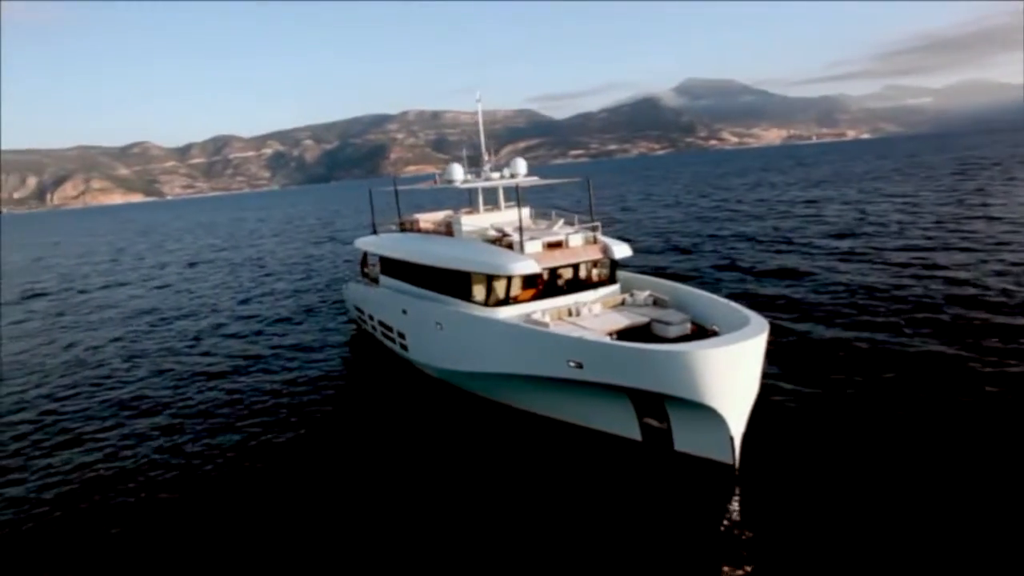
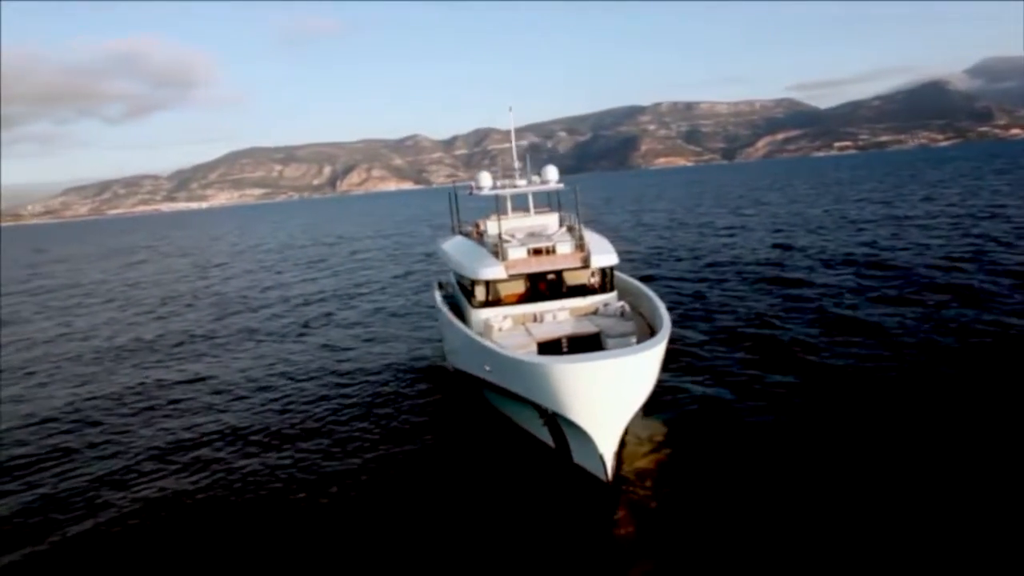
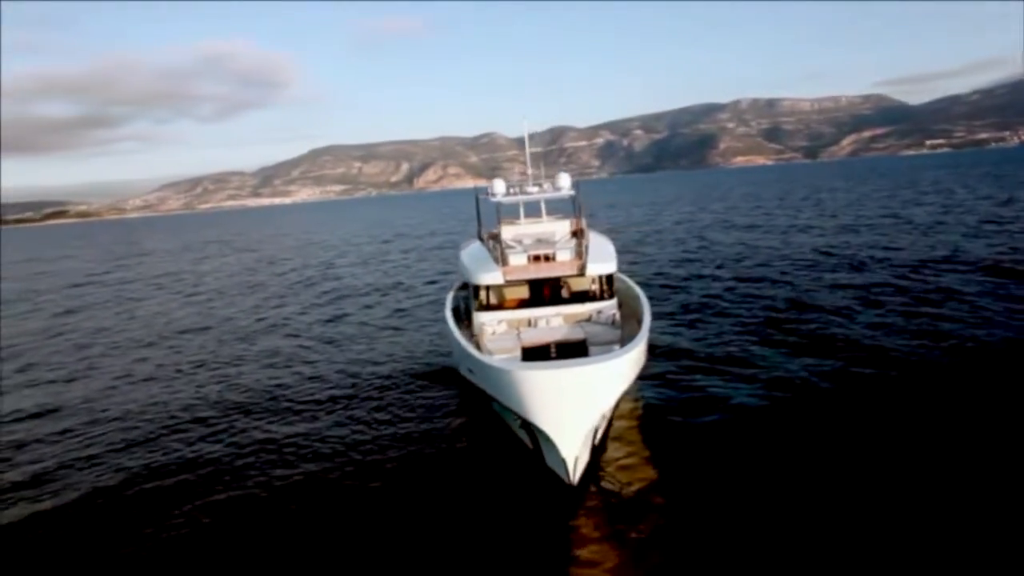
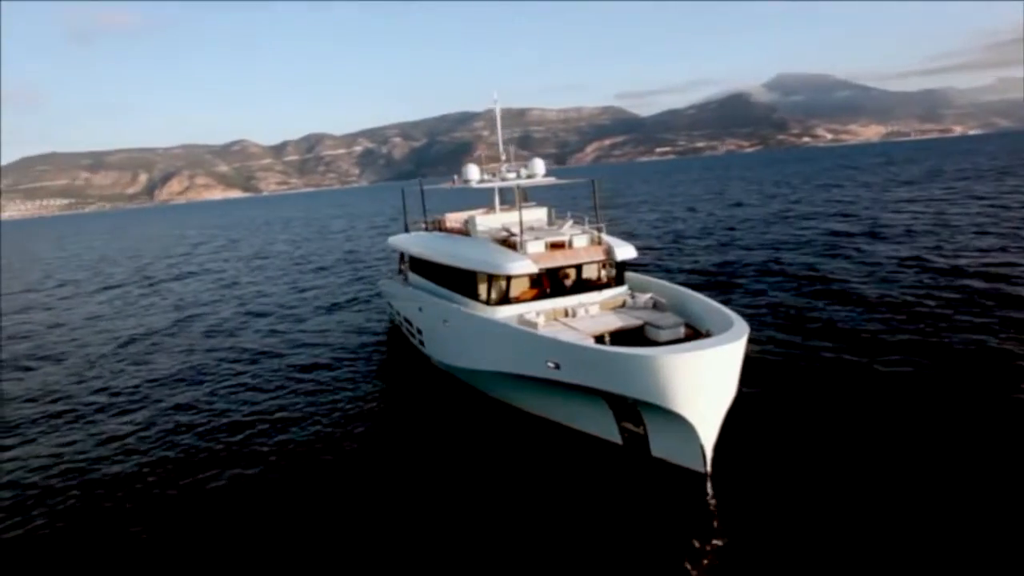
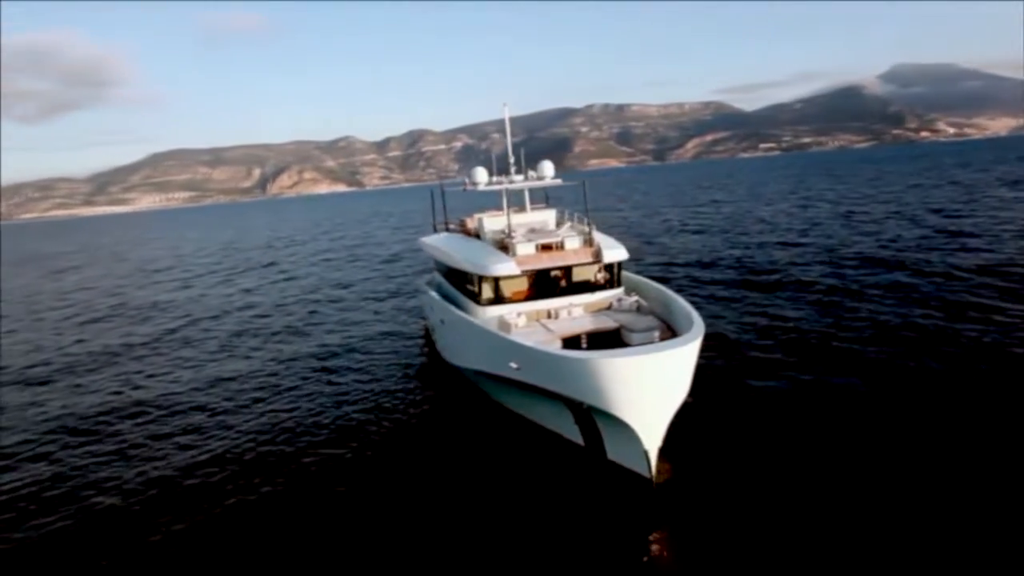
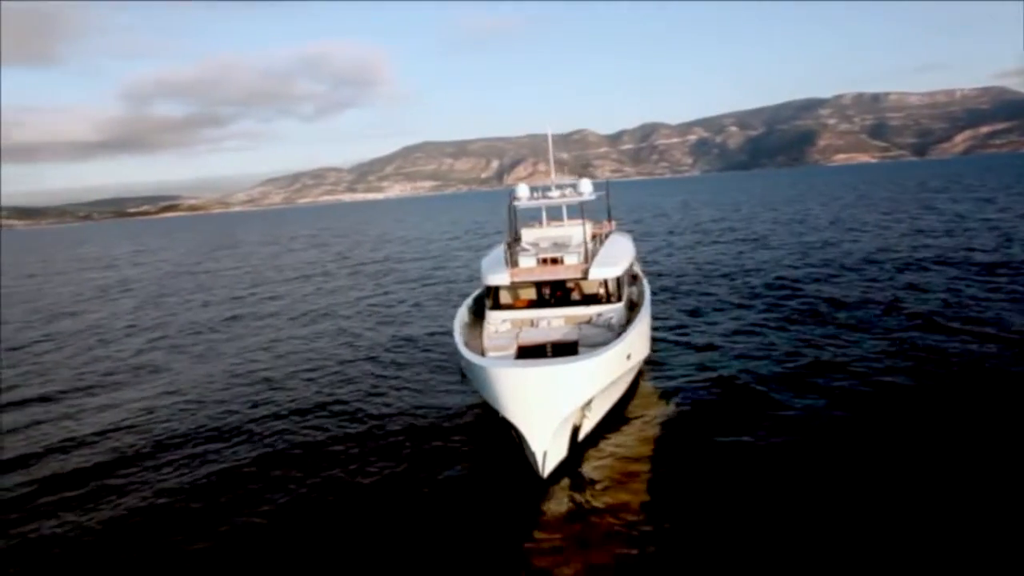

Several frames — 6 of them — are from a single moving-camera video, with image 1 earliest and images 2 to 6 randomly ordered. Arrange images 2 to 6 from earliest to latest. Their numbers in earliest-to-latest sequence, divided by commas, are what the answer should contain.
4, 5, 2, 3, 6
